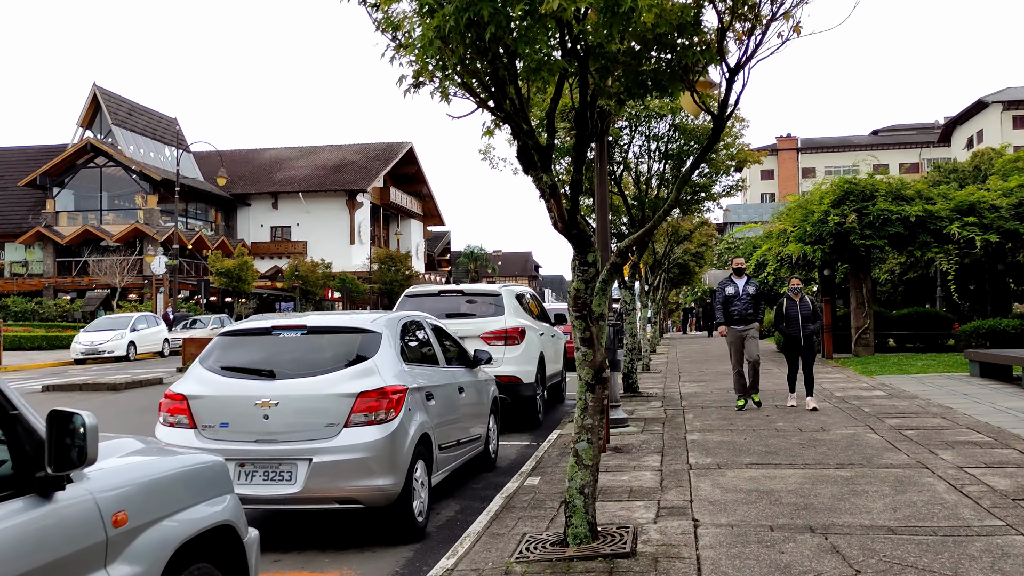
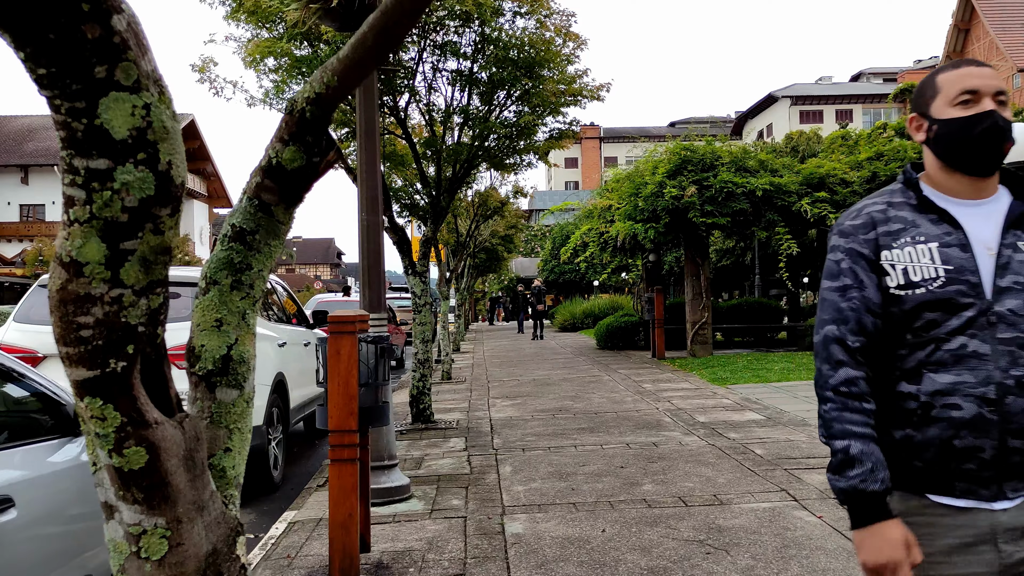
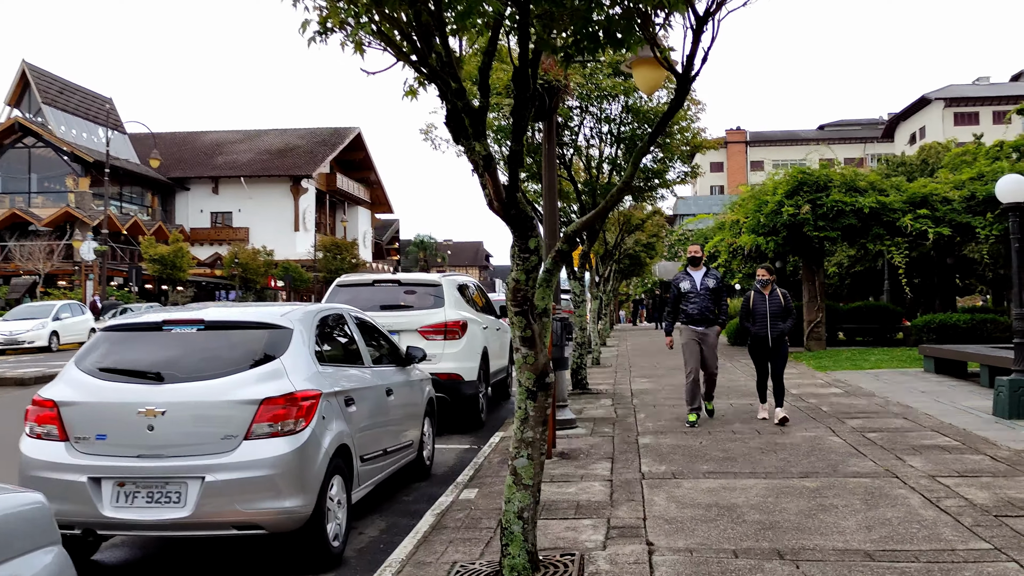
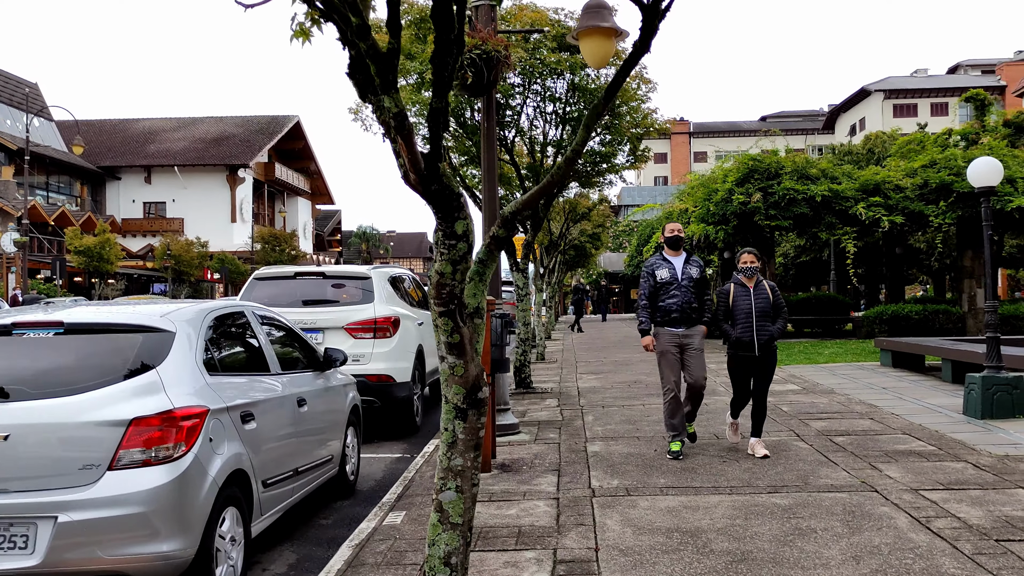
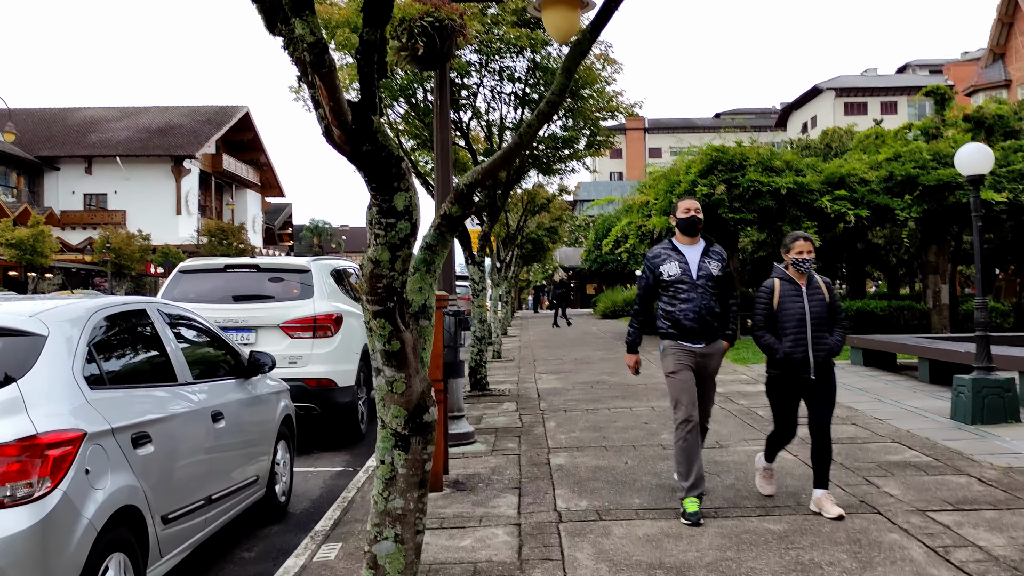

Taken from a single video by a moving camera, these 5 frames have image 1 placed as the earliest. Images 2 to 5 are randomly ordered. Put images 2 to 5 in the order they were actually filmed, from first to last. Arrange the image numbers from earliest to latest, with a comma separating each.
3, 4, 5, 2
